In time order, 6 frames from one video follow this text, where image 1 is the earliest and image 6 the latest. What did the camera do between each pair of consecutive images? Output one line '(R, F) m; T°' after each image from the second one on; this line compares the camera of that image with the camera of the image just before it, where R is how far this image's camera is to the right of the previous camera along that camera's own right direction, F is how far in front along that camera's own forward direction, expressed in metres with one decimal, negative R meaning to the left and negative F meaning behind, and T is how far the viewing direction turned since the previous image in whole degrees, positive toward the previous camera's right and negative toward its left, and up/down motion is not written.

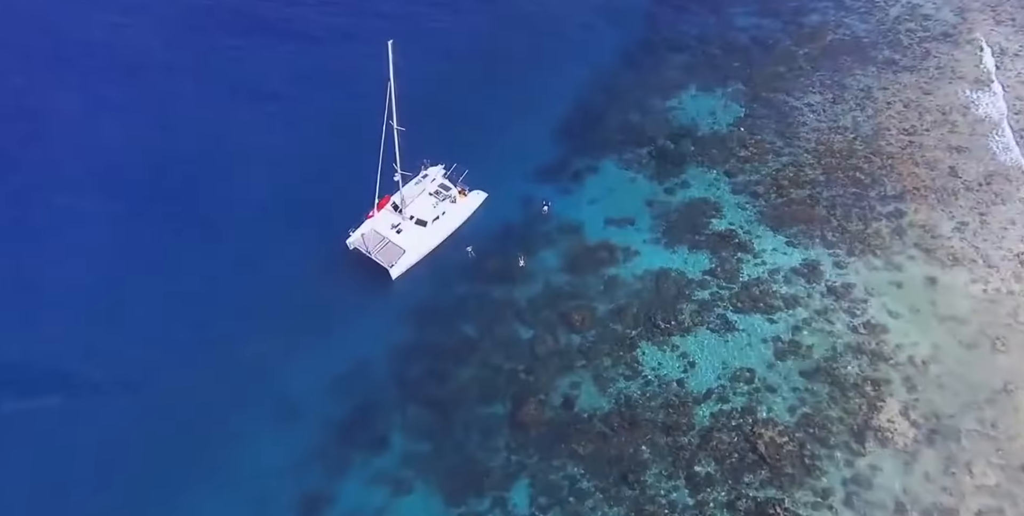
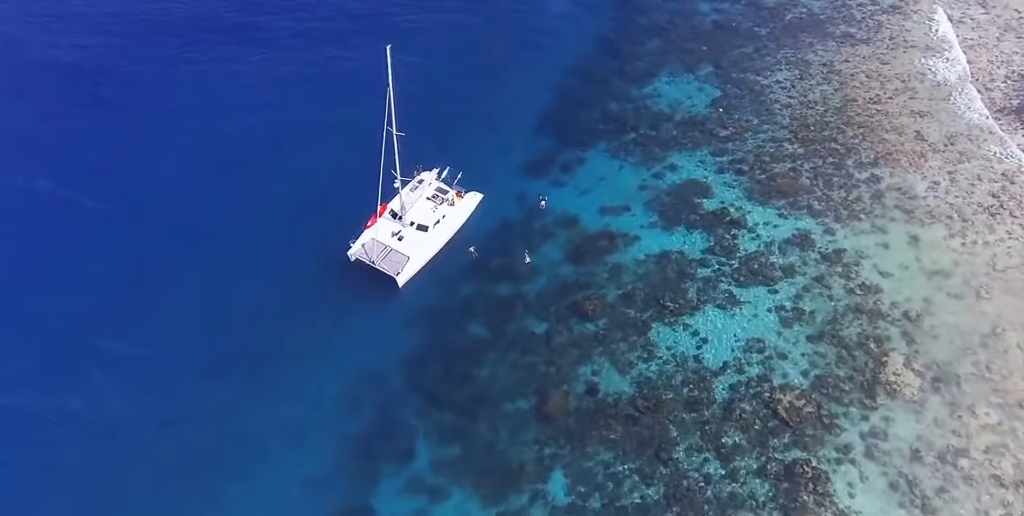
(-3.1, -0.3) m; +5°
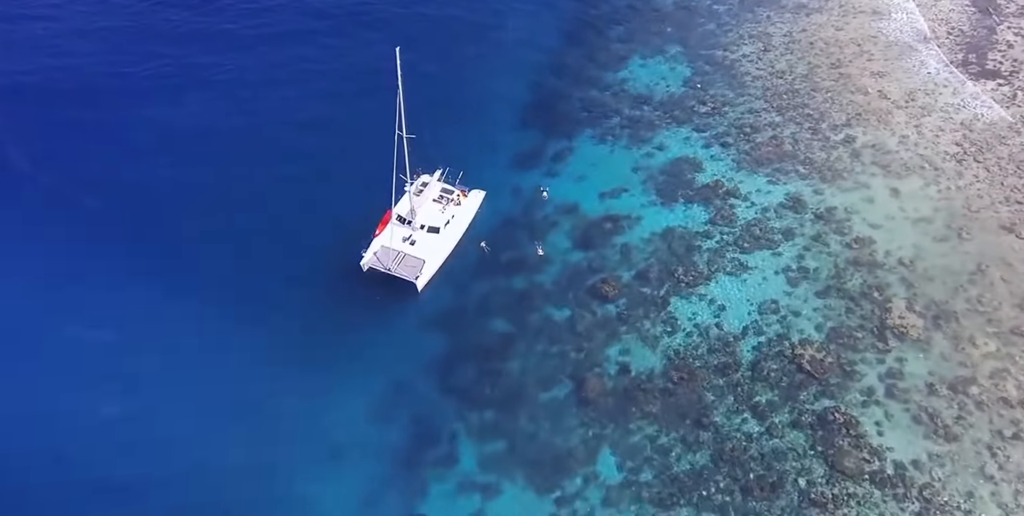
(-4.3, -0.3) m; +6°
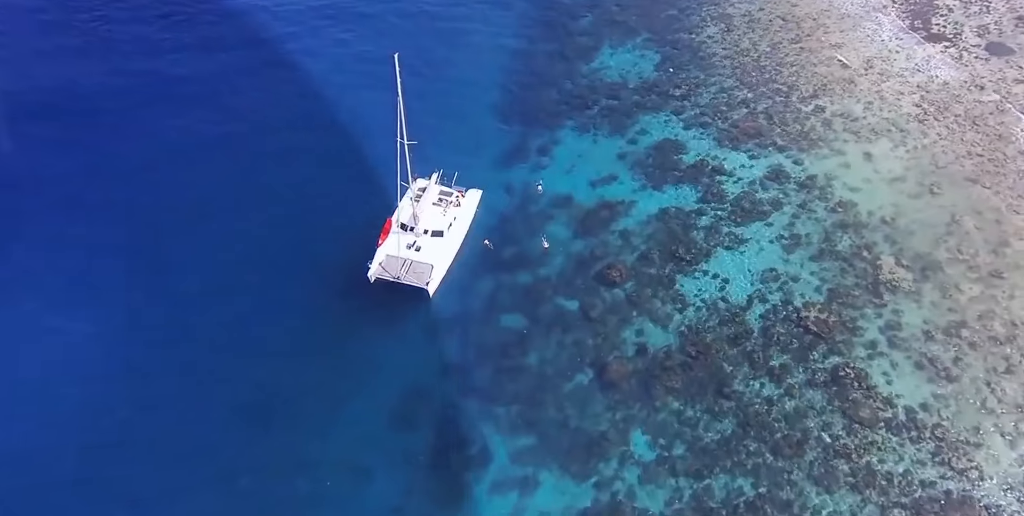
(-3.4, -0.2) m; +5°
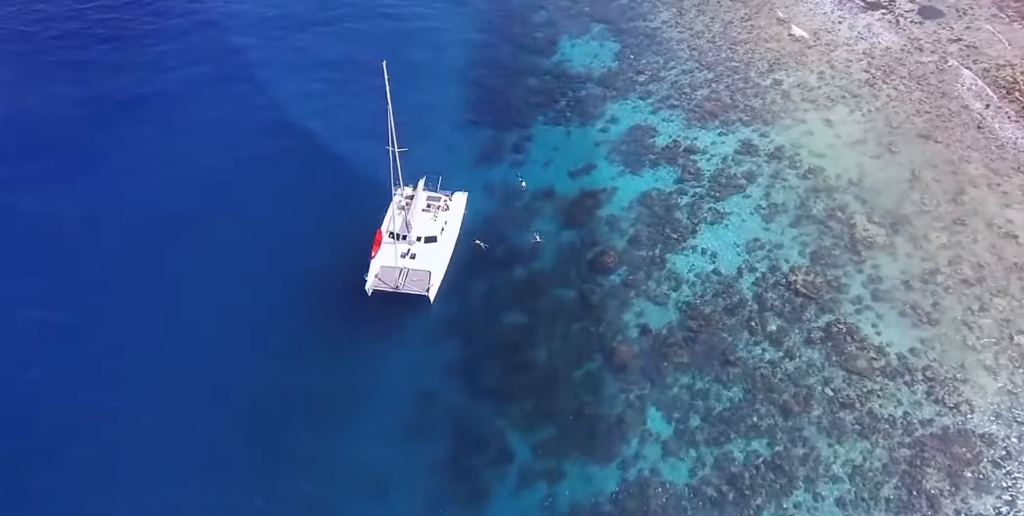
(-2.8, -0.3) m; +5°
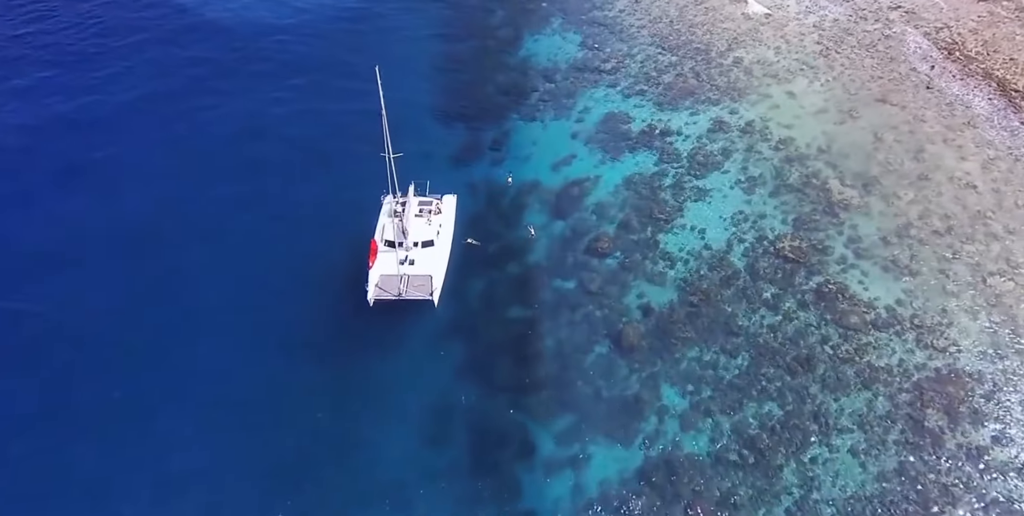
(-2.9, -0.2) m; +5°
